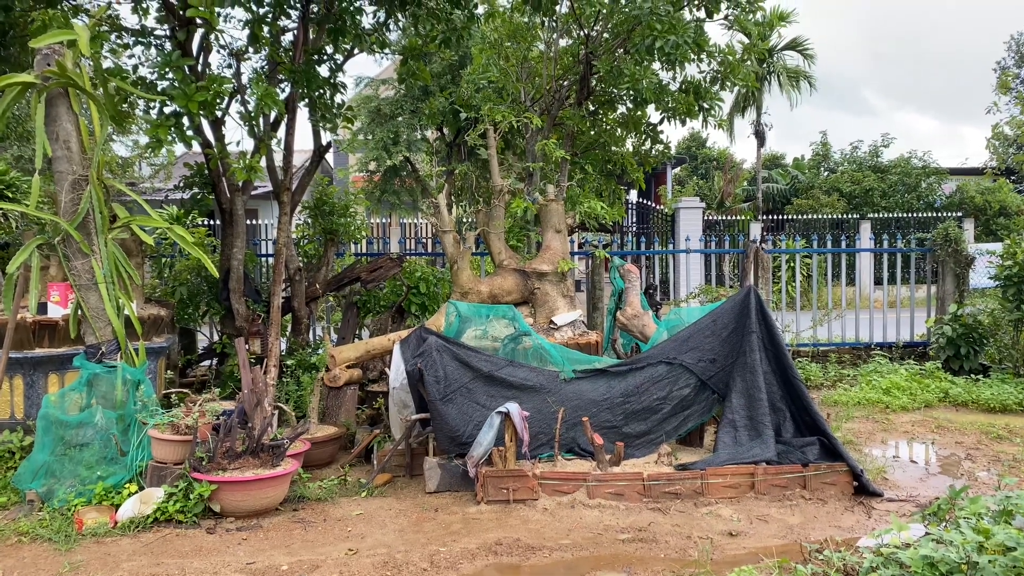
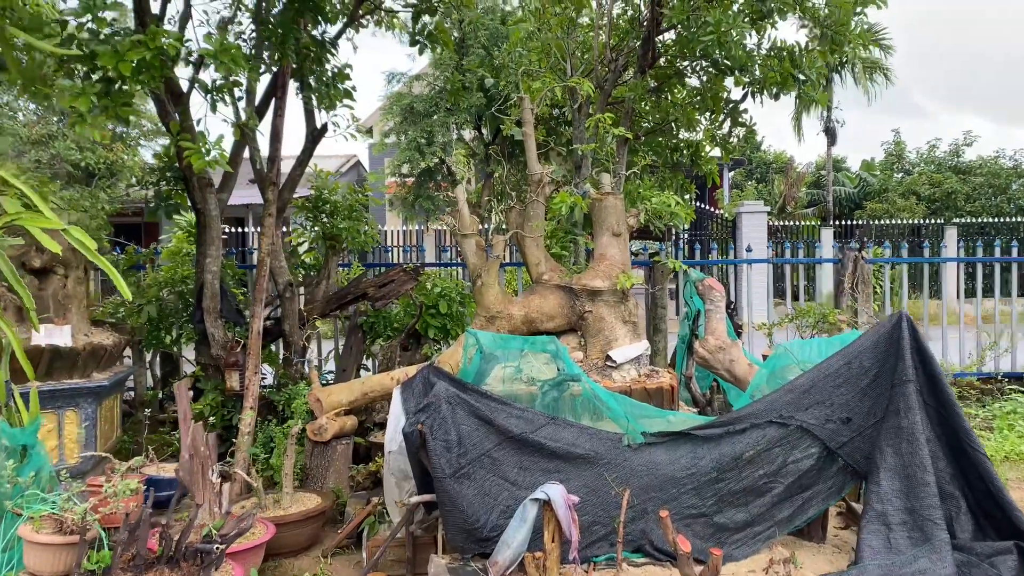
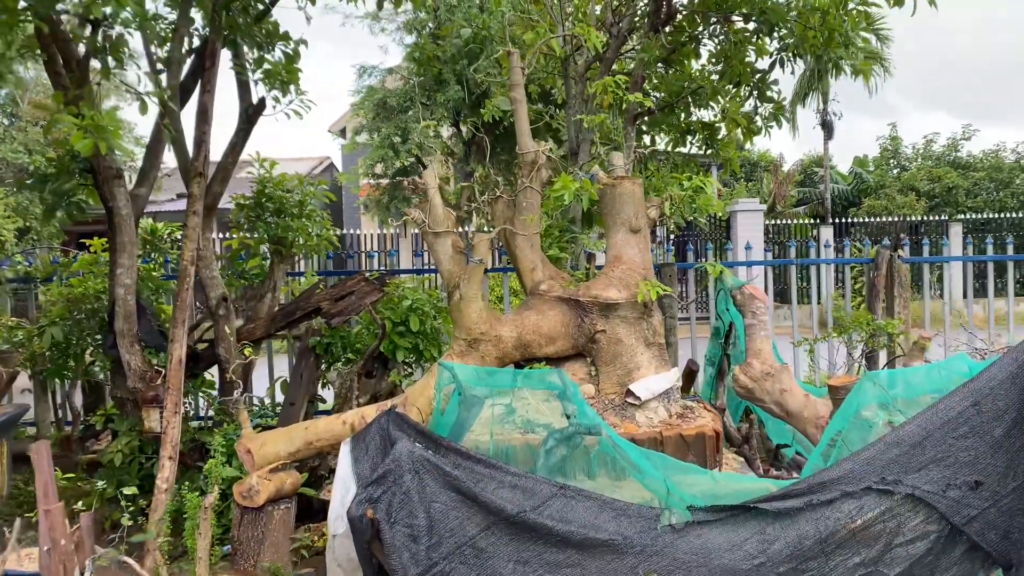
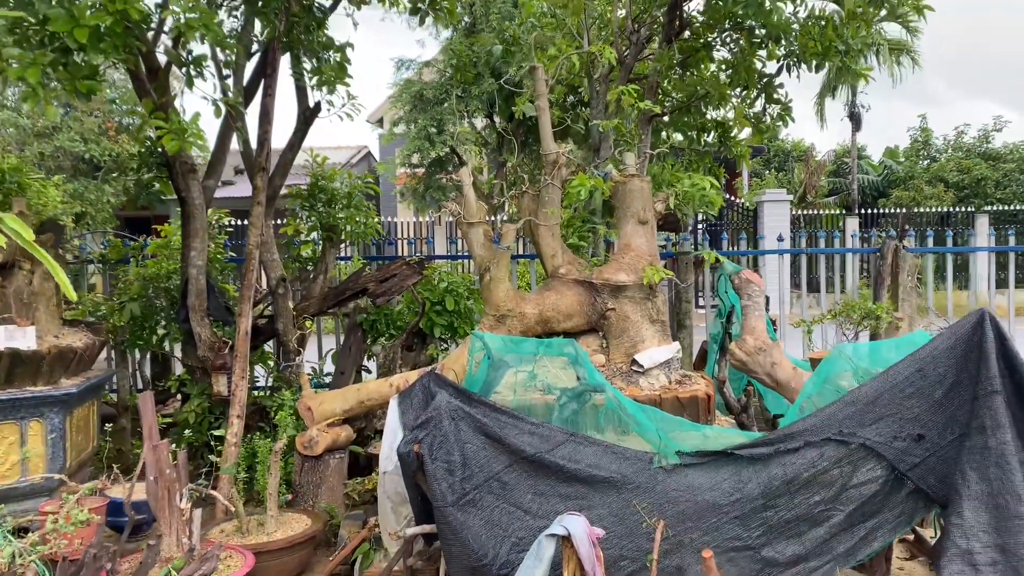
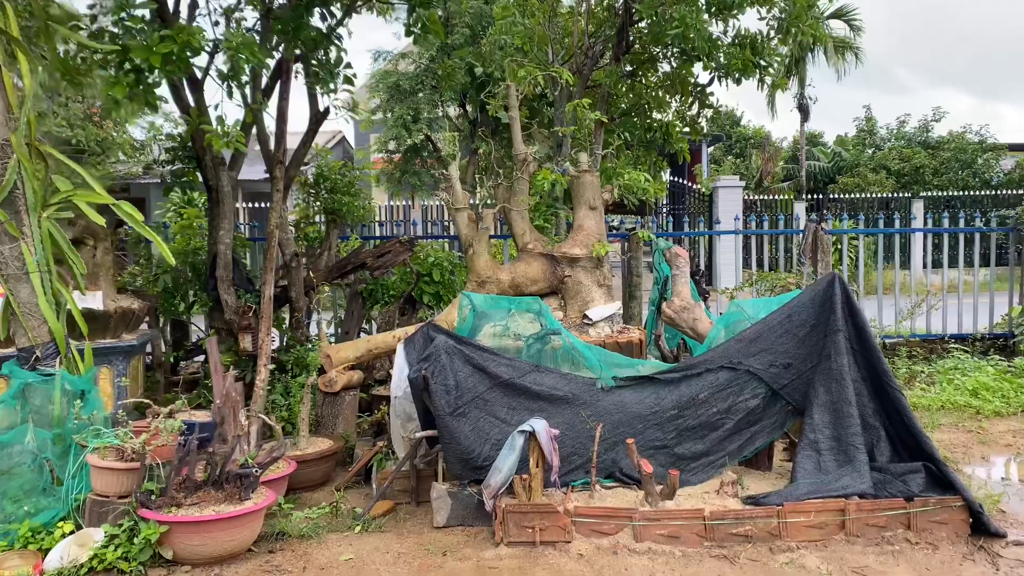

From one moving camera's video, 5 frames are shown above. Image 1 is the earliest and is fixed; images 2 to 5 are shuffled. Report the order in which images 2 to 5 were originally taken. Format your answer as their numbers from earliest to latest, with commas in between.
5, 2, 4, 3
